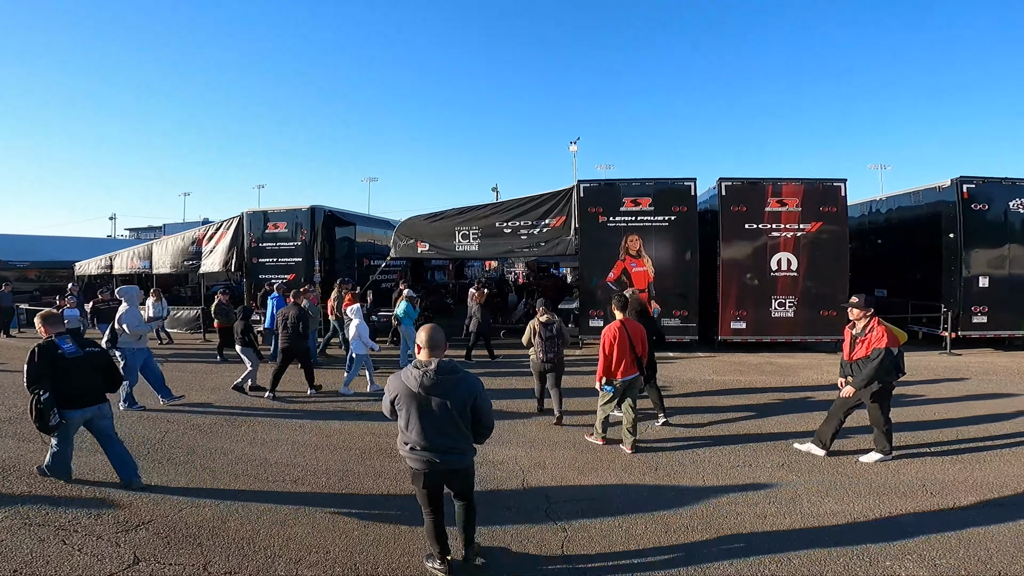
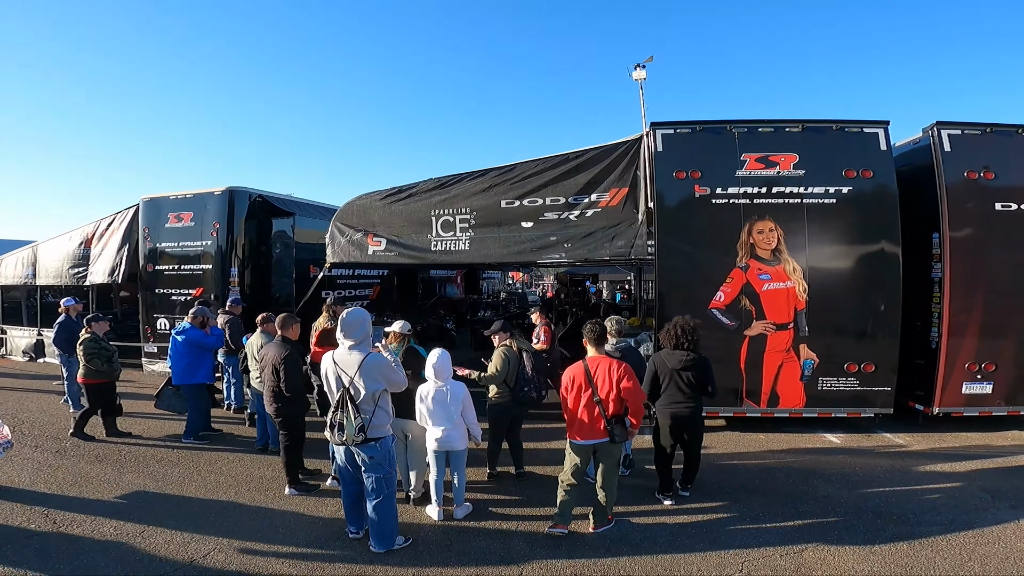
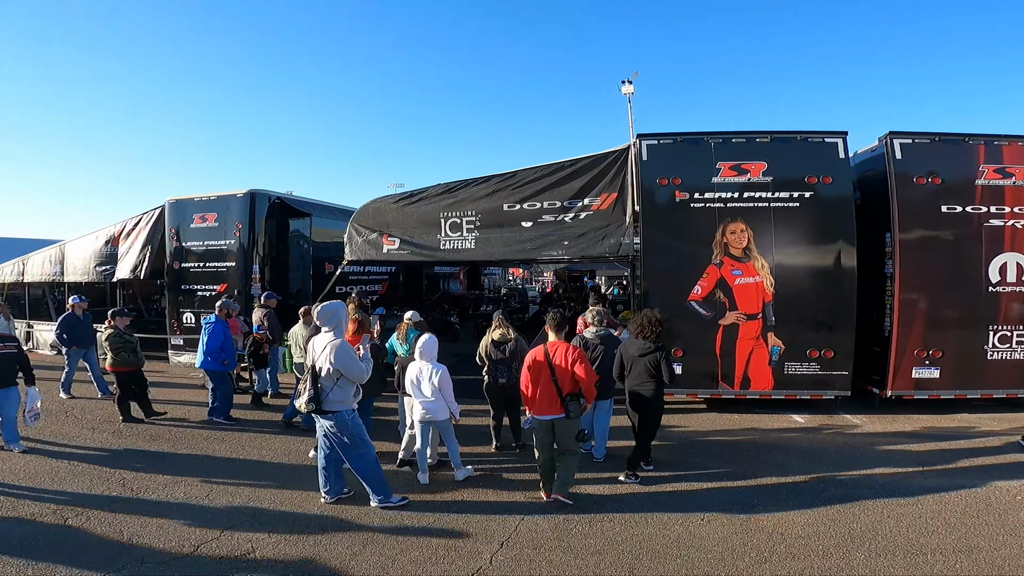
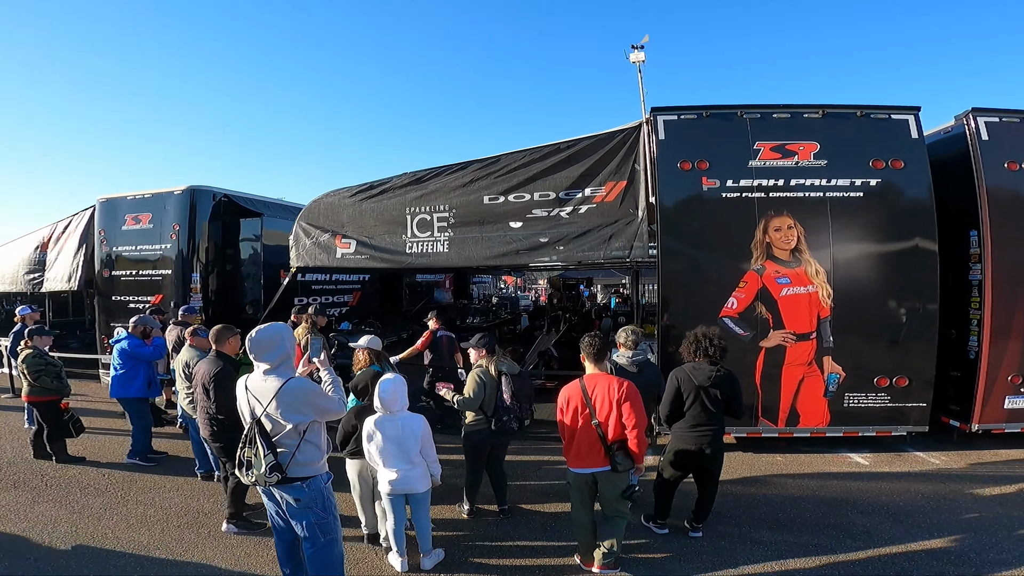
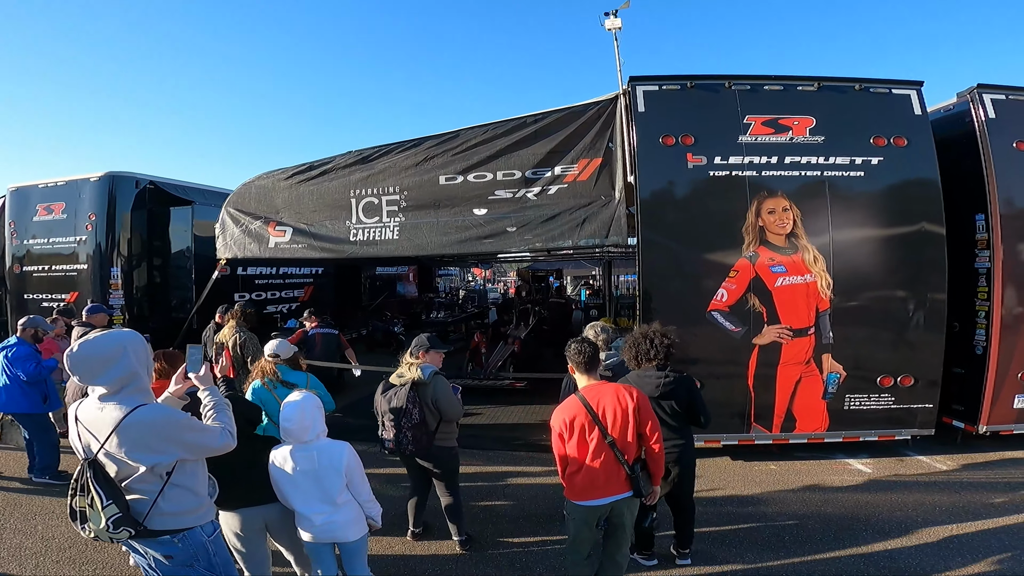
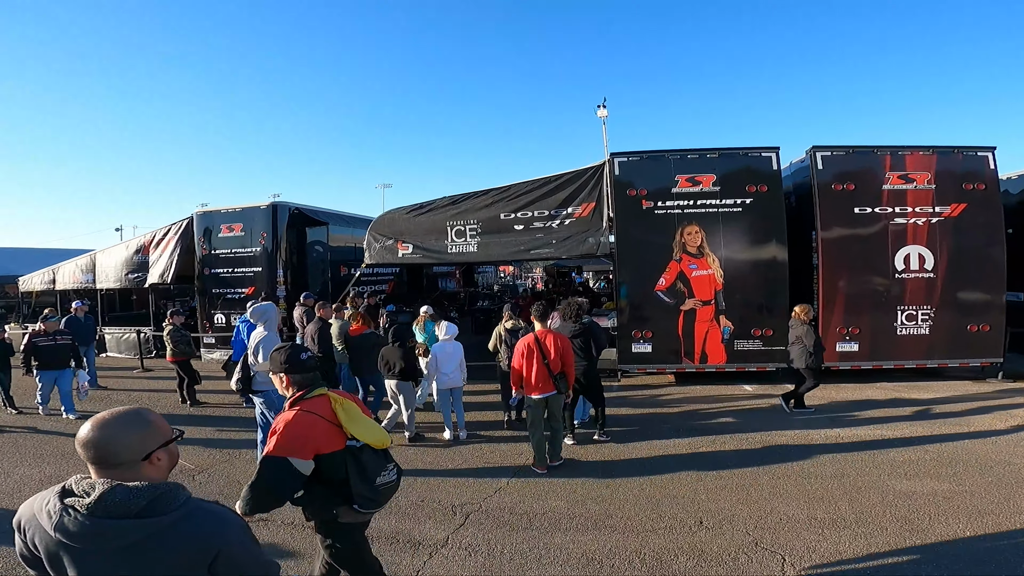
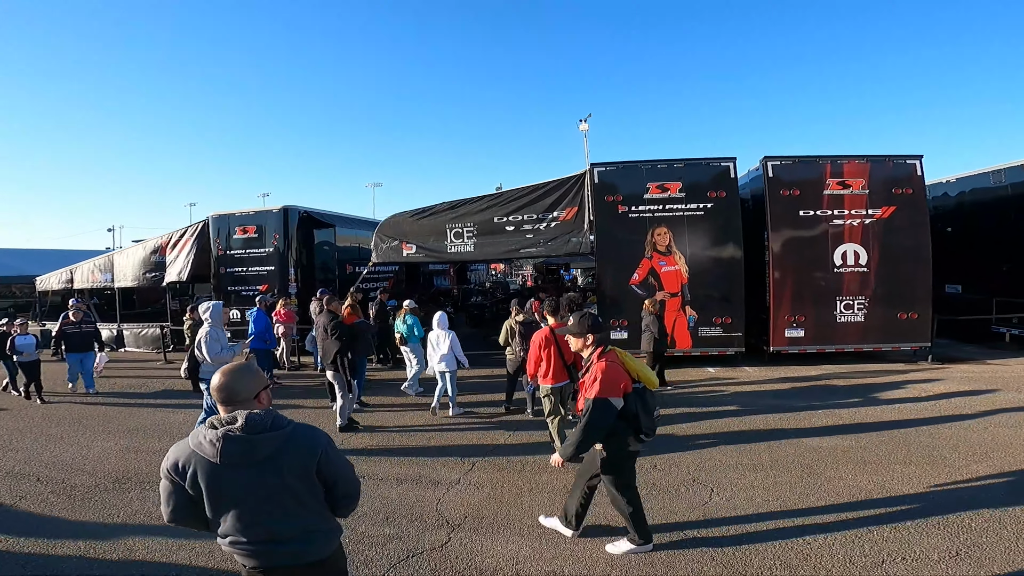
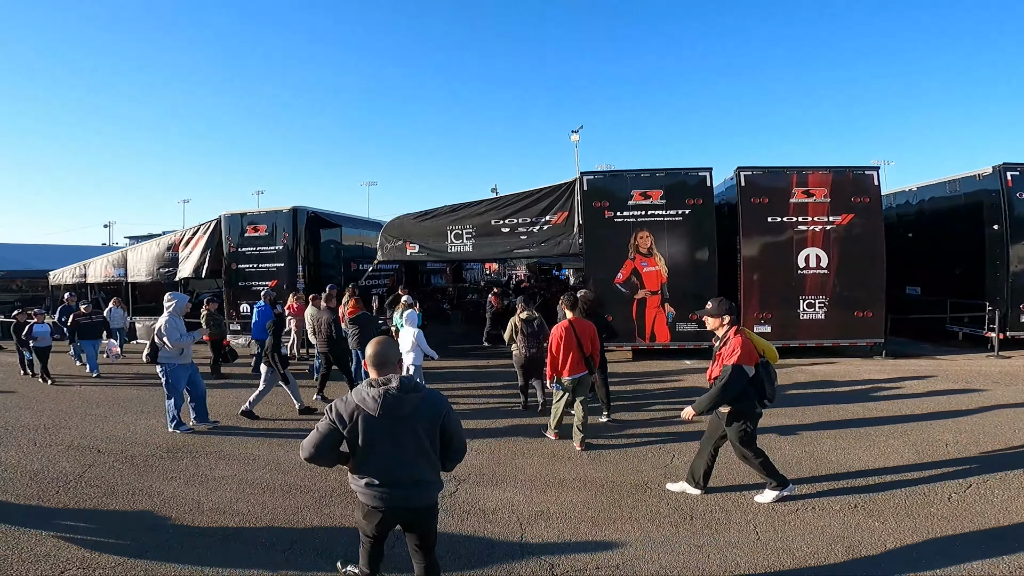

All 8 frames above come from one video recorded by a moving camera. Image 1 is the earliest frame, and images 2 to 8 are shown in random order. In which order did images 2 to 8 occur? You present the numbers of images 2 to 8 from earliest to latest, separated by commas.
8, 7, 6, 3, 2, 4, 5
